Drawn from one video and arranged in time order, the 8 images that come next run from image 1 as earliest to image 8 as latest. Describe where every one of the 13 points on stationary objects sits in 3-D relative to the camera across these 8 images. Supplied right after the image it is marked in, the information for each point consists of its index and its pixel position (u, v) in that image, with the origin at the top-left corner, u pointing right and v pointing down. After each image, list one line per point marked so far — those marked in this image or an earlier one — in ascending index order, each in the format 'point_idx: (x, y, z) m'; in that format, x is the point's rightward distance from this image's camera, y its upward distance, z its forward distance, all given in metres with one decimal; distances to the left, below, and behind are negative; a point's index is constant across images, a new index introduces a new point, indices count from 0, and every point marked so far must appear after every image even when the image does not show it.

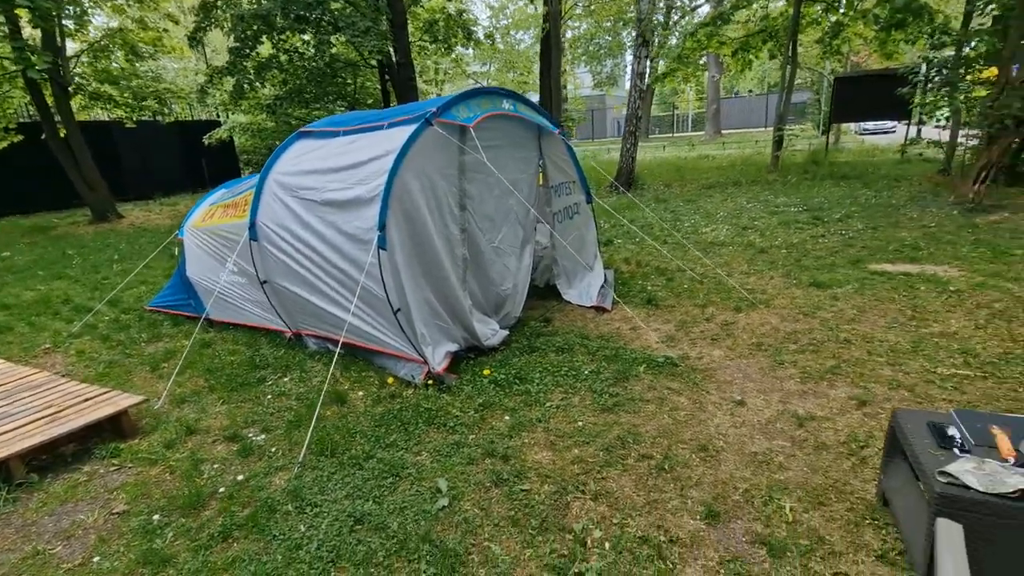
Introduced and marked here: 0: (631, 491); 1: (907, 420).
0: (+0.7, -1.1, +2.8) m
1: (+1.9, -0.6, +2.4) m
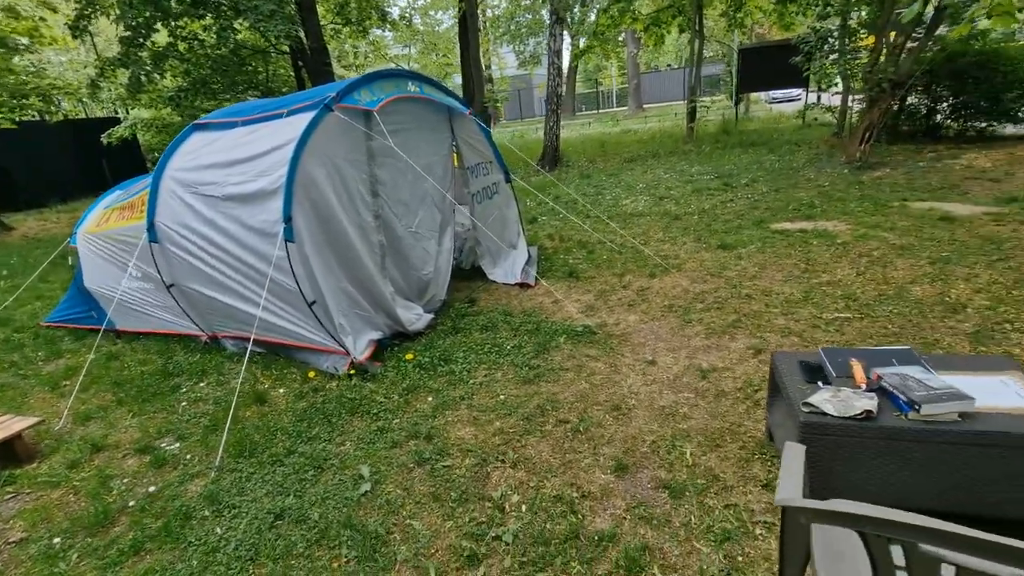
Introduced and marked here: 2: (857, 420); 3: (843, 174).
0: (+0.2, -1.0, +3.0) m
1: (+1.4, -0.4, +2.7) m
2: (+1.4, -0.5, +2.1) m
3: (+6.3, +2.2, +9.8) m
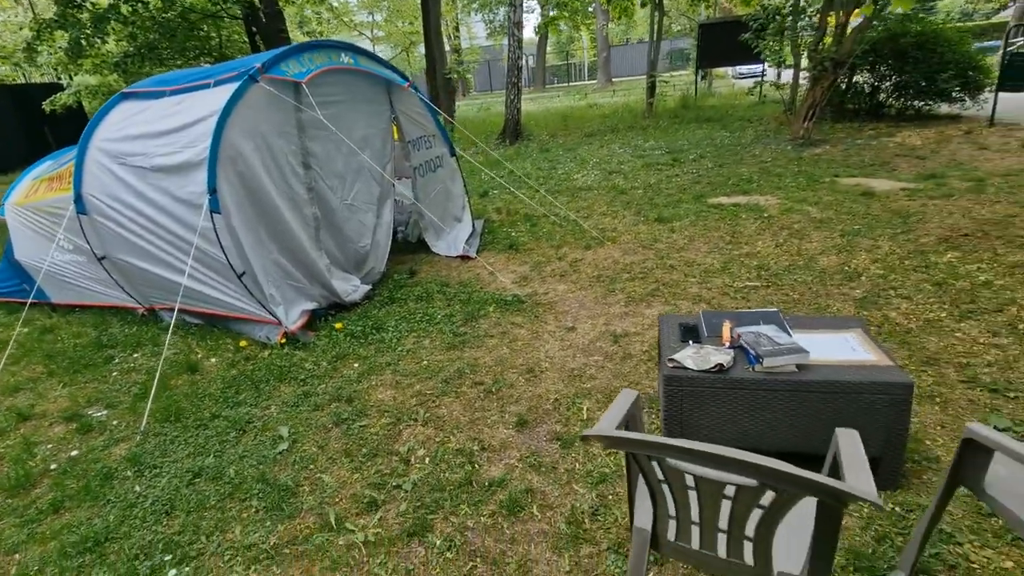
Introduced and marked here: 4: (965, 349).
0: (-0.3, -0.8, +3.2) m
1: (+0.9, -0.2, +2.9) m
2: (+0.9, -0.4, +2.3) m
3: (+5.4, +2.7, +10.2) m
4: (+2.9, -0.4, +3.3) m
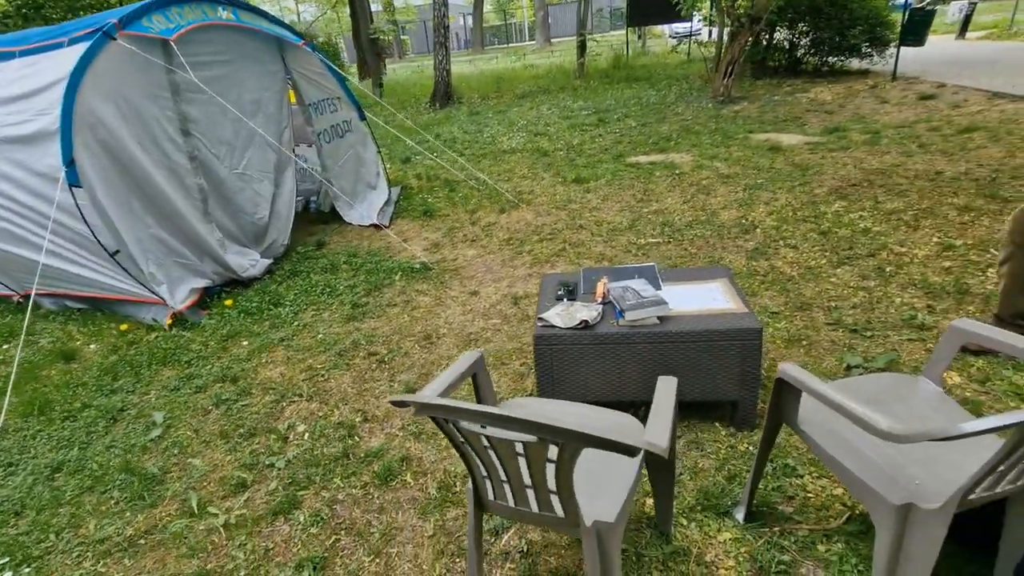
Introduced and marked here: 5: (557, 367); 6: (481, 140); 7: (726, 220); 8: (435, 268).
0: (-1.0, -0.6, +3.1) m
1: (+0.2, 0.0, +2.9) m
2: (+0.3, -0.2, +2.4) m
3: (+3.9, +3.6, +10.4) m
4: (+2.2, 0.0, +3.4) m
5: (+0.2, -0.4, +2.4) m
6: (-0.6, +2.8, +9.7) m
7: (+2.0, +0.7, +4.9) m
8: (-0.7, +0.2, +4.6) m
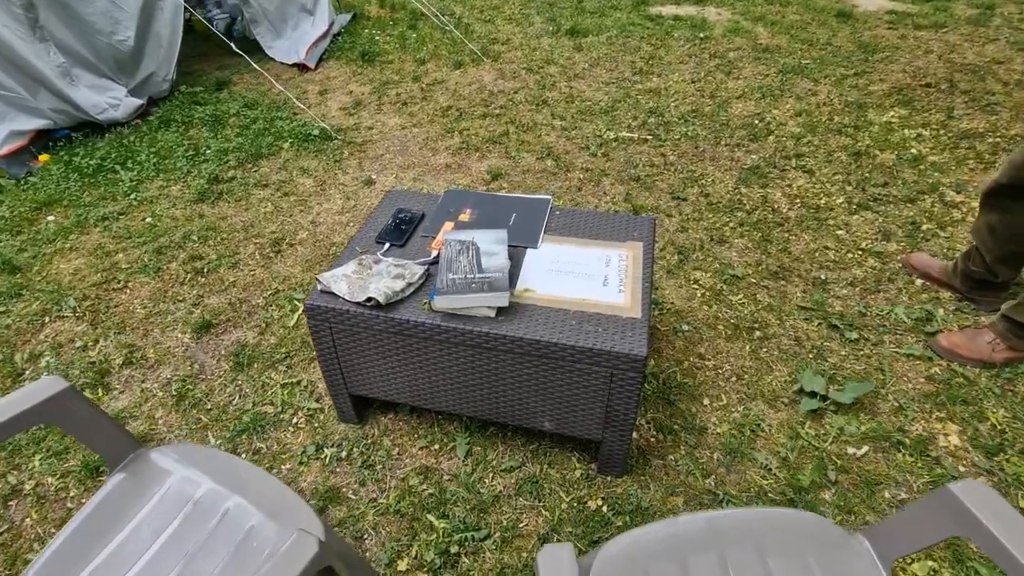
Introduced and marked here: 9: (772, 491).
0: (-1.7, -0.1, +2.3) m
1: (-0.4, +0.3, +1.9) m
2: (-0.4, -0.1, +1.5) m
3: (+4.2, +5.3, +8.0) m
4: (+1.5, +0.1, +2.4) m
5: (-0.5, -0.2, +1.6) m
6: (-0.5, +4.9, +7.7) m
7: (+1.6, +1.2, +3.6) m
8: (-1.2, +1.1, +3.6) m
9: (+0.8, -0.6, +1.6) m
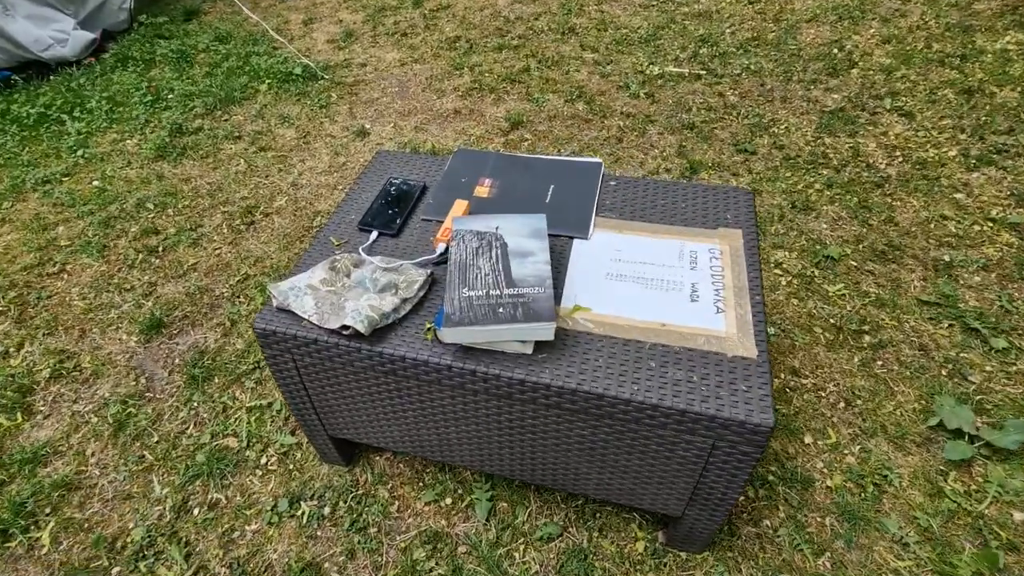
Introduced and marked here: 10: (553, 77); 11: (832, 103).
0: (-1.6, 0.0, +1.9) m
1: (-0.4, +0.3, +1.4) m
2: (-0.3, -0.1, +1.0) m
3: (+4.4, +6.0, +6.8) m
4: (+1.6, +0.2, +1.9) m
5: (-0.4, -0.2, +1.1) m
6: (-0.3, +5.5, +6.6) m
7: (+1.7, +1.4, +3.0) m
8: (-1.1, +1.2, +3.0) m
9: (+0.9, -0.7, +1.2) m
10: (+0.2, +1.2, +2.8) m
11: (+1.6, +0.9, +2.5) m
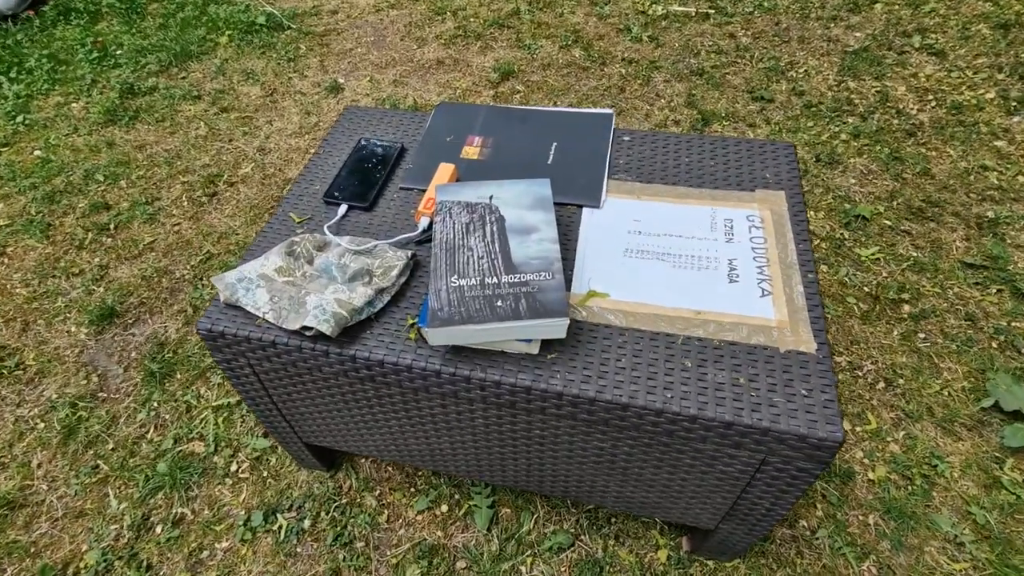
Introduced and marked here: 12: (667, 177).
0: (-1.6, 0.0, +1.7) m
1: (-0.4, +0.4, +1.2) m
2: (-0.3, -0.1, +0.8) m
3: (+4.1, +6.5, +6.2) m
4: (+1.6, +0.3, +1.7) m
5: (-0.4, -0.2, +1.0) m
6: (-0.5, +5.9, +6.0) m
7: (+1.6, +1.6, +2.7) m
8: (-1.1, +1.4, +2.7) m
9: (+0.9, -0.6, +1.0) m
10: (+0.2, +1.3, +2.5) m
11: (+1.6, +1.1, +2.3) m
12: (+0.3, +0.2, +1.0) m
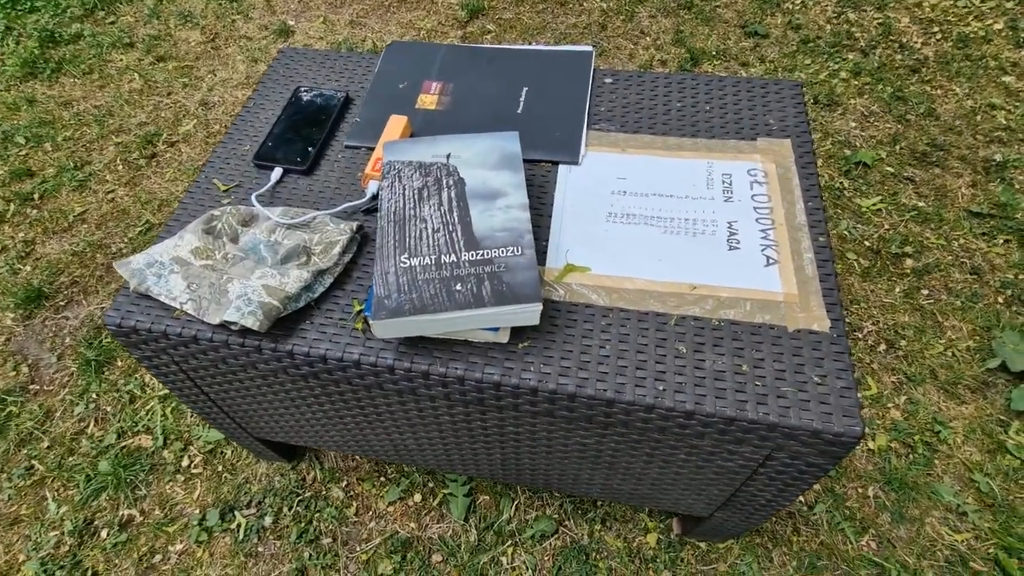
0: (-1.7, +0.1, +1.5) m
1: (-0.4, +0.4, +1.0) m
2: (-0.4, -0.1, +0.7) m
3: (+3.7, +7.1, +5.5) m
4: (+1.5, +0.5, +1.6) m
5: (-0.5, -0.2, +0.8) m
6: (-0.9, +6.4, +5.3) m
7: (+1.5, +1.9, +2.4) m
8: (-1.3, +1.5, +2.4) m
9: (+0.9, -0.5, +1.0) m
10: (0.0, +1.5, +2.3) m
11: (+1.4, +1.3, +2.1) m
12: (+0.2, +0.3, +0.9) m
